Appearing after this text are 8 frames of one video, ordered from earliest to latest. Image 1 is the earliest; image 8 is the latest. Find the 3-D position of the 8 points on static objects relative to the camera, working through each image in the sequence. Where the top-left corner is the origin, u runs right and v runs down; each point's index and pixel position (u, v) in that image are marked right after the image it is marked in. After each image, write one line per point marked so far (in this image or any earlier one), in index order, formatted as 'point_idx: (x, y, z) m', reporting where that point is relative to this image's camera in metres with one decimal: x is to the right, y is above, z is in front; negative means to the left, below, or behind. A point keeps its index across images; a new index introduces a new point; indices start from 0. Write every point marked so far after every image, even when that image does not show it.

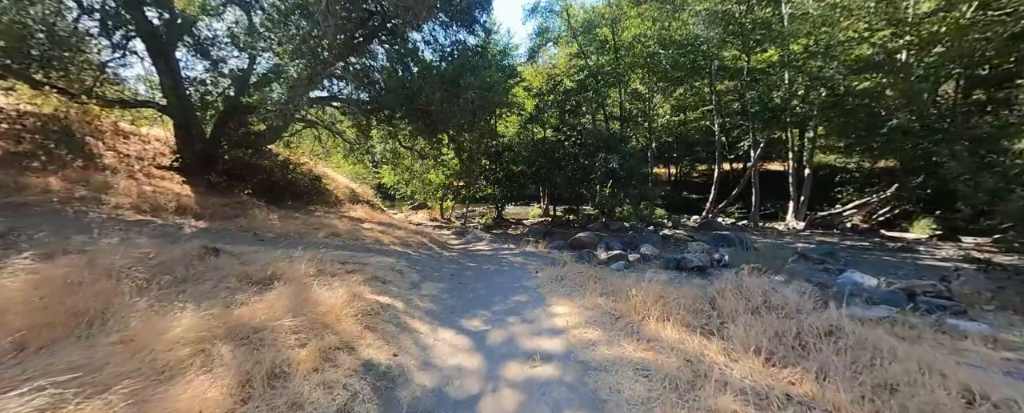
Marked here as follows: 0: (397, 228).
0: (-2.8, -0.5, +7.9) m
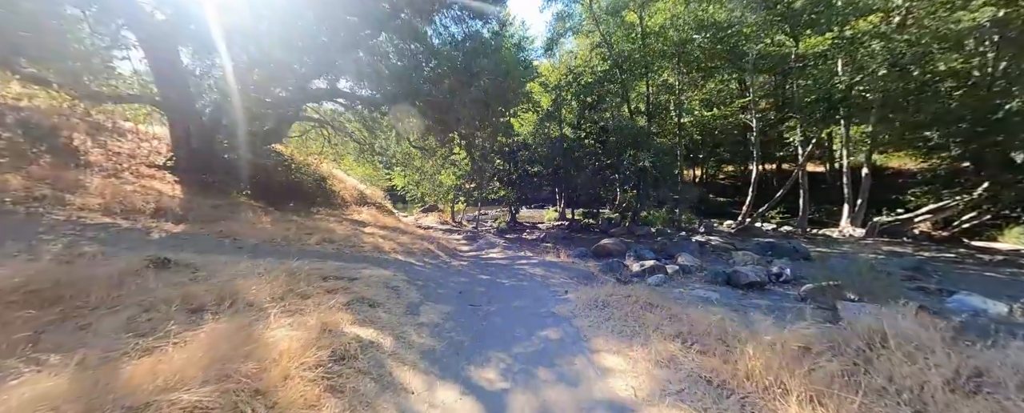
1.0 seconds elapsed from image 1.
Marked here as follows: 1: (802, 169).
0: (-2.4, -0.6, +7.2) m
1: (+8.7, +1.1, +9.7) m
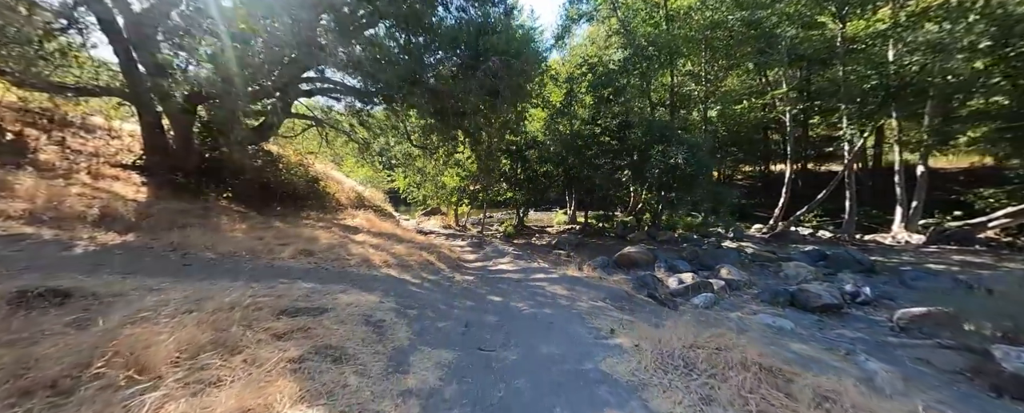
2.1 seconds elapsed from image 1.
0: (-2.2, -0.6, +6.4) m
1: (+8.9, +1.0, +8.7) m
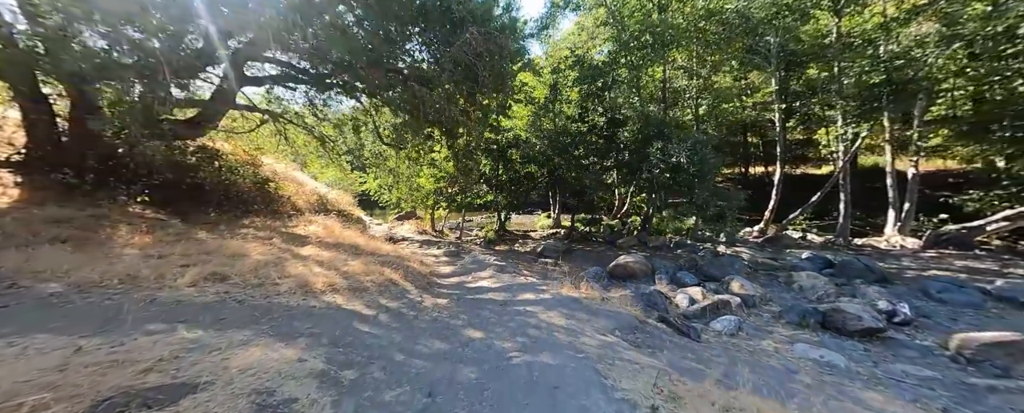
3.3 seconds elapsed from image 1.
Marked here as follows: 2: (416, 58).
0: (-2.5, -0.7, +5.3) m
1: (+8.4, +0.9, +8.4) m
2: (-1.9, +2.7, +6.1) m
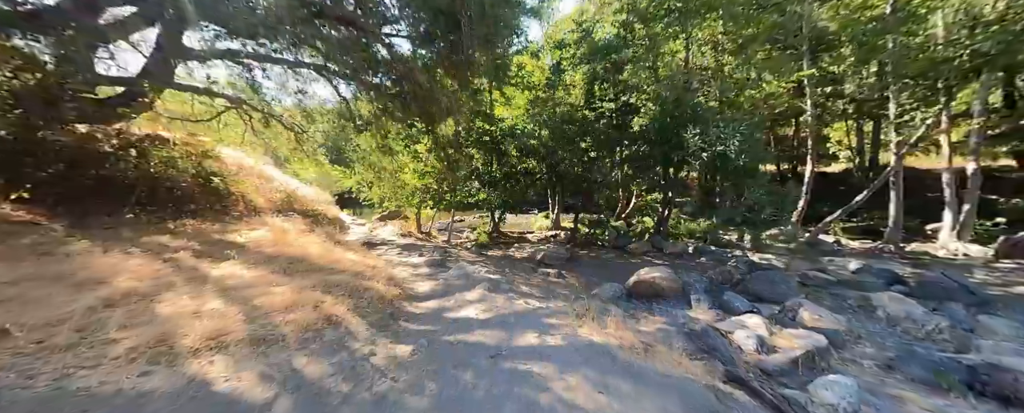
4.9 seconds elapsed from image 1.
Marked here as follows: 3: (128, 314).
0: (-2.5, -0.7, +4.0) m
1: (+8.3, +0.9, +7.3) m
2: (-1.9, +2.7, +4.8) m
3: (-2.6, -0.7, +2.2) m
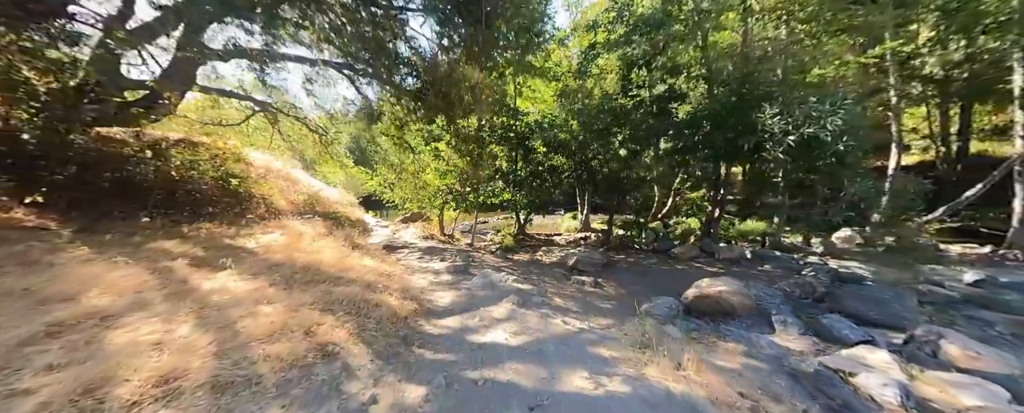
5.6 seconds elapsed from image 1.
0: (-2.1, -0.8, +3.5) m
1: (+8.9, +1.0, +5.9) m
2: (-1.5, +2.7, +4.3) m
3: (-2.4, -0.7, +1.8) m
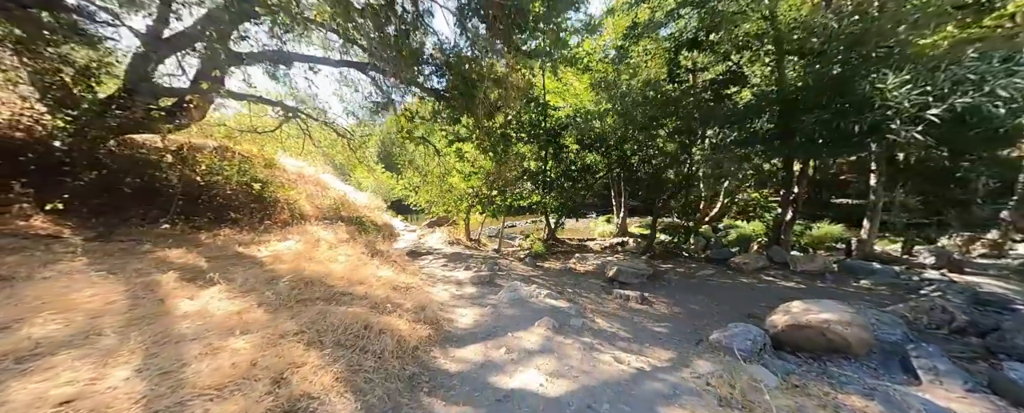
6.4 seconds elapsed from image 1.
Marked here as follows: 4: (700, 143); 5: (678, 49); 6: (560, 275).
0: (-1.8, -0.8, +3.0) m
1: (+9.4, +1.0, +4.4) m
2: (-1.2, +2.7, +3.7) m
3: (-2.2, -0.8, +1.3) m
4: (+3.5, +1.1, +5.8) m
5: (+3.1, +2.9, +5.8) m
6: (+1.0, -1.3, +6.4) m
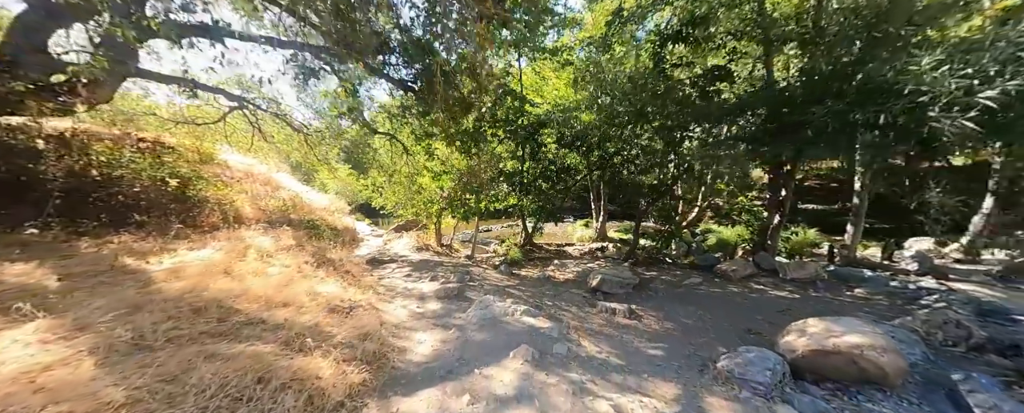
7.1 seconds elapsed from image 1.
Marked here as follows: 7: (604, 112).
0: (-2.0, -0.8, +2.2) m
1: (+9.1, +0.9, +4.4) m
2: (-1.4, +2.7, +3.0) m
3: (-2.3, -0.7, +0.4) m
4: (+3.0, +1.1, +5.4) m
5: (+2.6, +2.9, +5.4) m
6: (+0.5, -1.4, +5.7) m
7: (+1.6, +1.7, +5.5) m
